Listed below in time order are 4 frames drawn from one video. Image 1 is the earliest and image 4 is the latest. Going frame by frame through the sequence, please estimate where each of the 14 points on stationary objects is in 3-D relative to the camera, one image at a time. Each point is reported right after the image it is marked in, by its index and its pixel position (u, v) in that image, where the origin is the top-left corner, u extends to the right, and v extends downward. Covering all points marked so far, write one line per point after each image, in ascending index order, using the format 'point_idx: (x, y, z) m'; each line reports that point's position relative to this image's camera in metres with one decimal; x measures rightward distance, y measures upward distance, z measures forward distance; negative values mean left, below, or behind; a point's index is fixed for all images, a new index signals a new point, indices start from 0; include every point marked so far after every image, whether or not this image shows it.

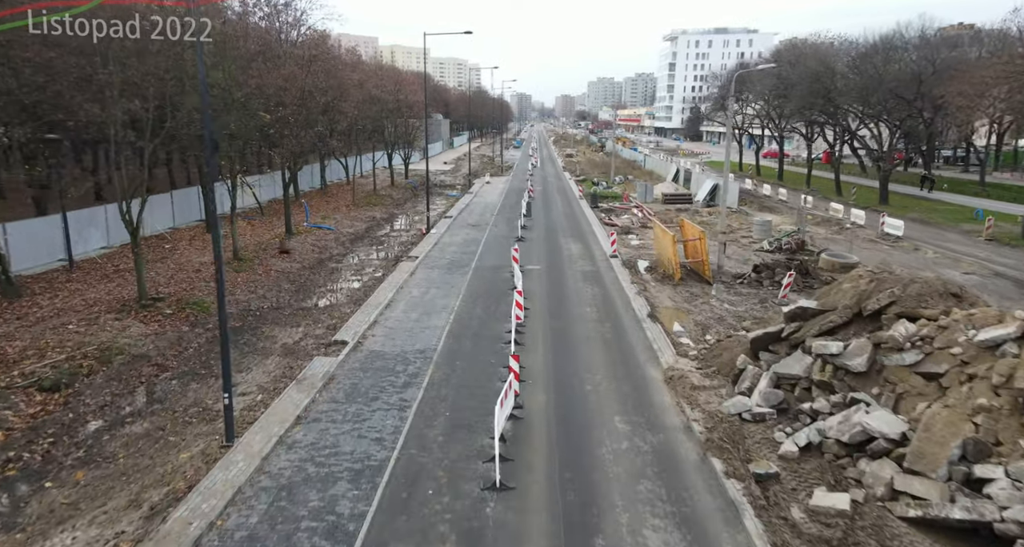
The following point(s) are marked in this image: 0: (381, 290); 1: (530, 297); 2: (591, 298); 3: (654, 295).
0: (-3.8, -0.5, +20.1) m
1: (+0.5, -0.8, +19.4) m
2: (+2.1, -0.8, +19.2) m
3: (+3.9, -0.6, +19.4) m
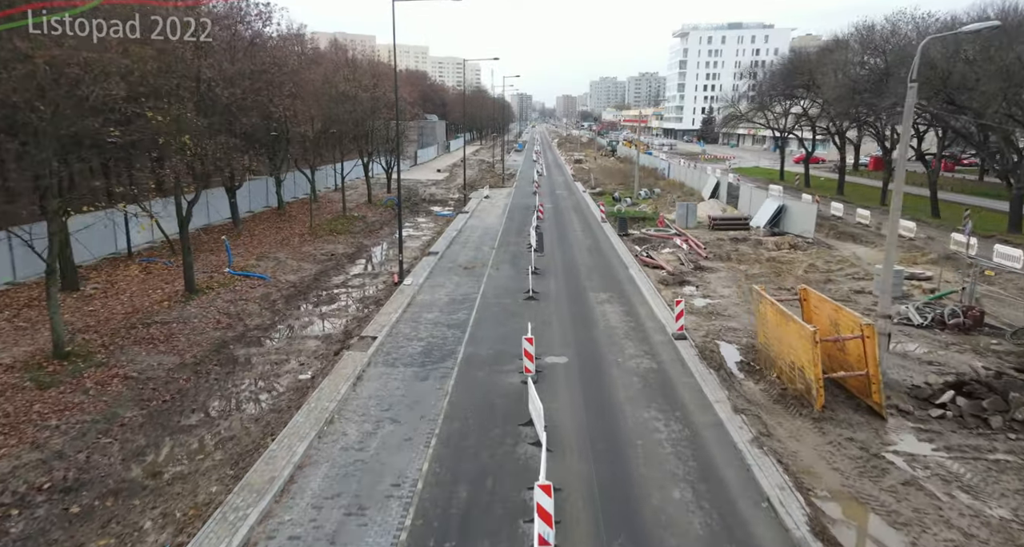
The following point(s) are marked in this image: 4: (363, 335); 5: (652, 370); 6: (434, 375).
0: (-3.6, -2.5, +11.2) m
1: (+0.7, -2.7, +10.5) m
2: (+2.3, -2.7, +10.3) m
3: (+4.1, -2.5, +10.5) m
4: (-3.5, -1.4, +16.6) m
5: (+2.8, -1.9, +14.1) m
6: (-1.5, -2.0, +14.1) m
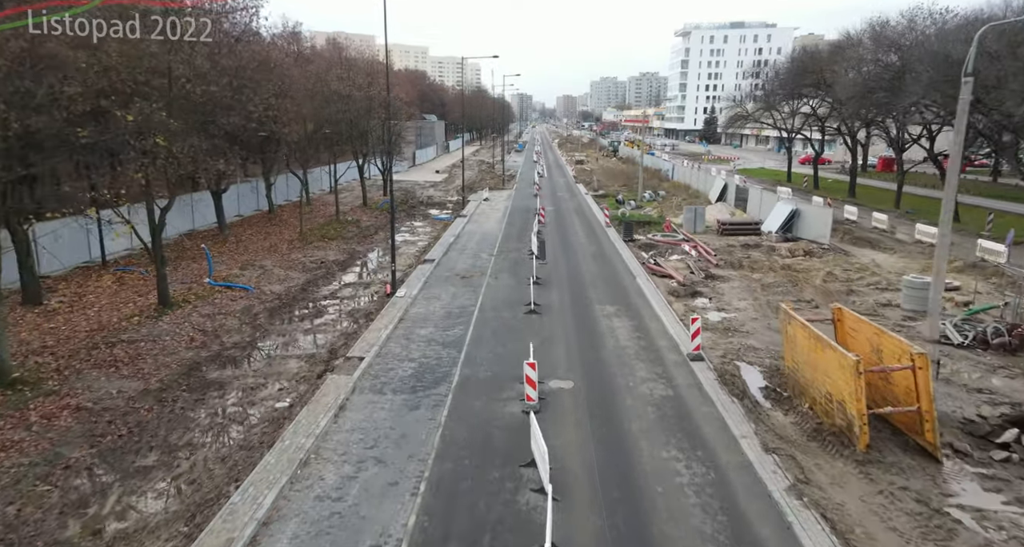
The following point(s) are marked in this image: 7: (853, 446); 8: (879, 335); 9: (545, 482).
0: (-3.6, -2.8, +9.8) m
1: (+0.7, -3.0, +9.1) m
2: (+2.3, -3.0, +8.9) m
3: (+4.1, -2.8, +9.1) m
4: (-3.5, -1.7, +15.2) m
5: (+2.8, -2.2, +12.7) m
6: (-1.5, -2.3, +12.7) m
7: (+4.8, -2.5, +10.1) m
8: (+5.6, -0.9, +10.9) m
9: (+0.4, -2.8, +9.4) m
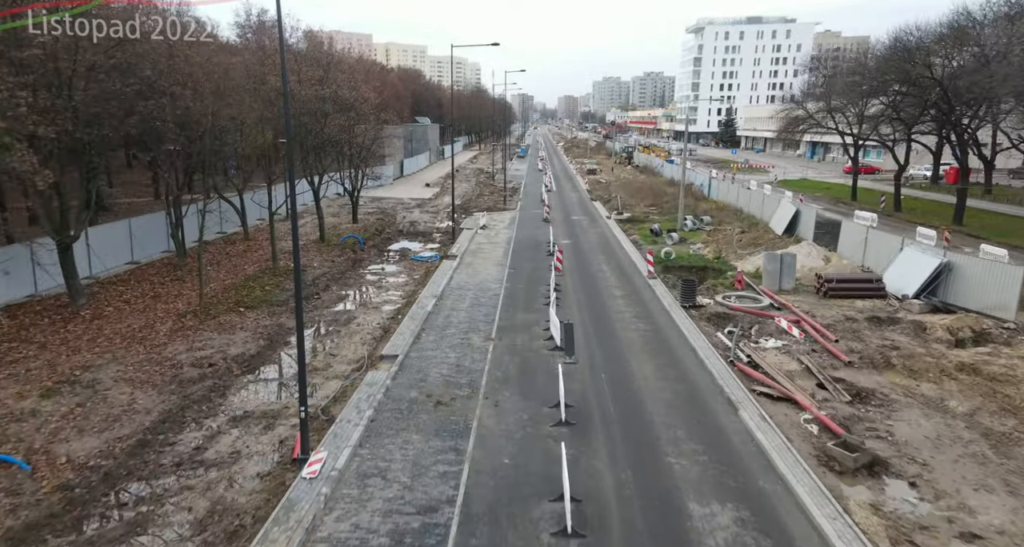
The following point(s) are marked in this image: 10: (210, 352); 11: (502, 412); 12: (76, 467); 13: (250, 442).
0: (-3.4, -5.1, -0.1) m
1: (+0.9, -5.3, -0.8) m
2: (+2.5, -5.3, -1.0) m
3: (+4.3, -5.1, -0.8) m
4: (-3.3, -4.1, +5.4) m
5: (+3.0, -4.5, +2.8) m
6: (-1.3, -4.6, +2.8) m
7: (+5.0, -4.8, +0.2) m
8: (+5.8, -3.2, +1.0) m
9: (+0.6, -5.1, -0.5) m
10: (-6.9, -1.8, +16.1) m
11: (-0.2, -2.4, +13.3) m
12: (-6.7, -2.9, +10.8) m
13: (-4.5, -2.9, +12.0) m
